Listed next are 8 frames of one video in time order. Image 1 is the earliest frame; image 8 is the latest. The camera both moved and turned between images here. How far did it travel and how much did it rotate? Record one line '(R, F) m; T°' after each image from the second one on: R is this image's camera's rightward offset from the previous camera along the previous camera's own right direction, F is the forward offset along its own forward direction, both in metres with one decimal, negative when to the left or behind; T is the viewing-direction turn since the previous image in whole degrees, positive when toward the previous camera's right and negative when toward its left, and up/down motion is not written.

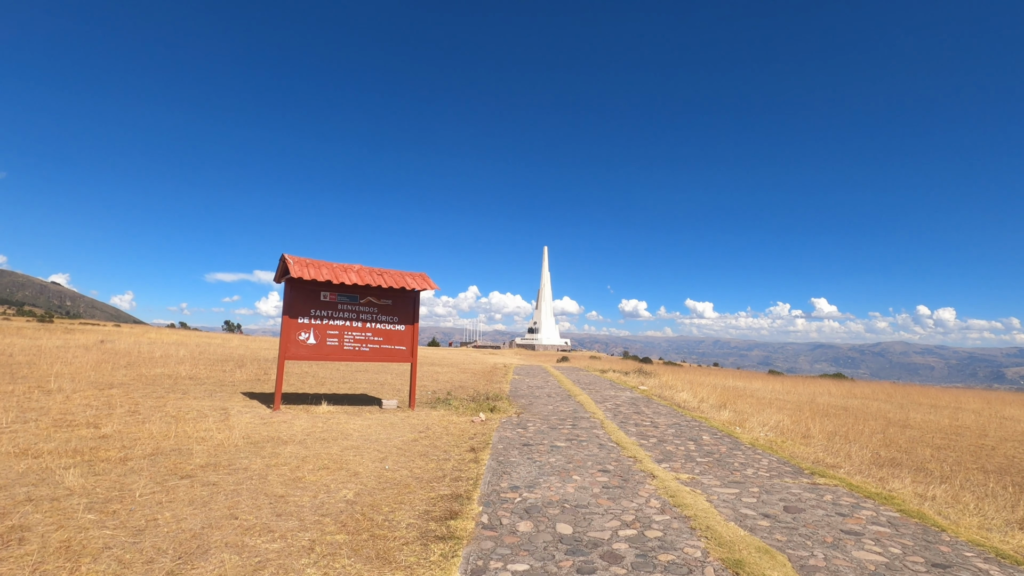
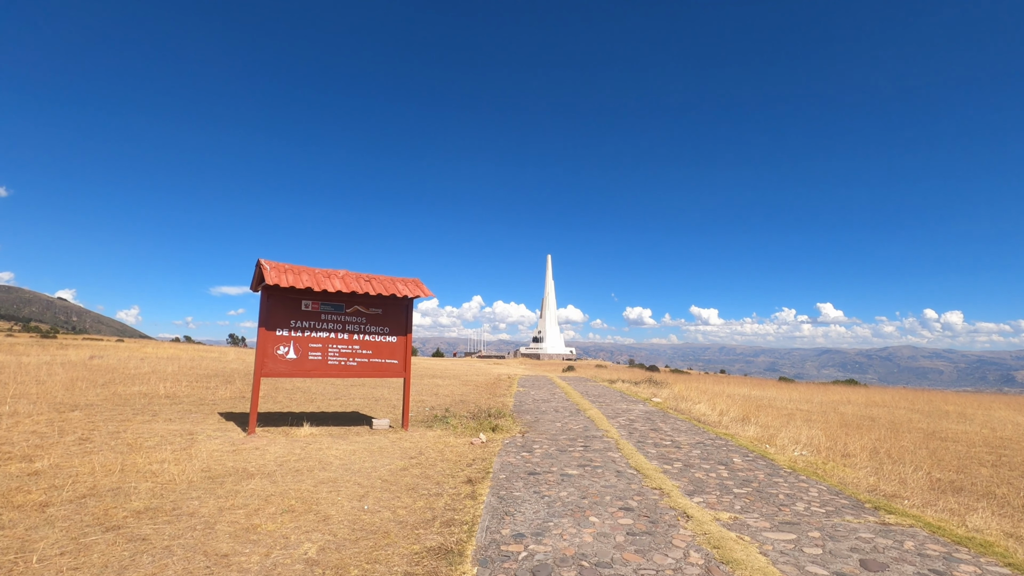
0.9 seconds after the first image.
(0.0, +1.2) m; 0°
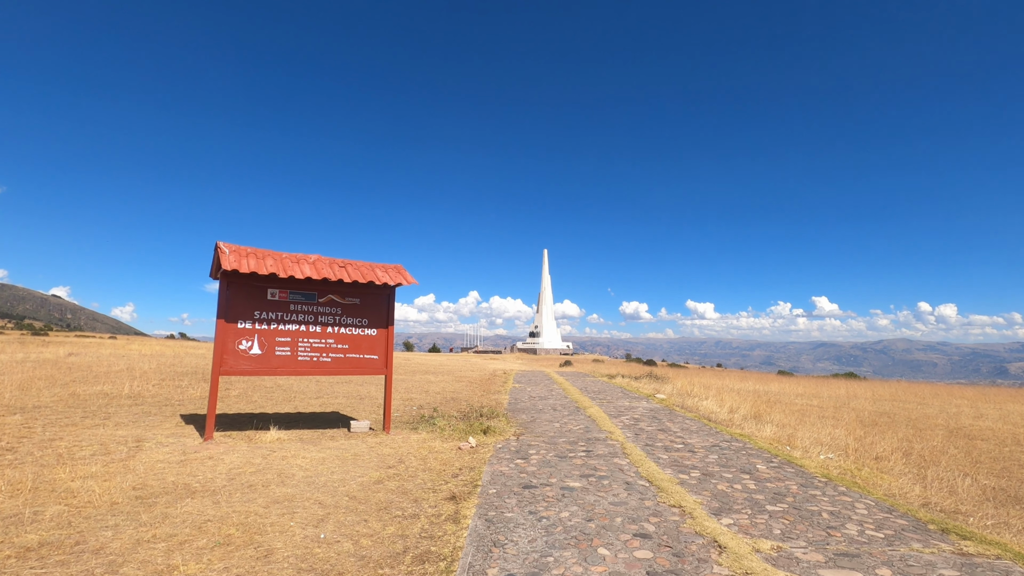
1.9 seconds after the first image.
(+0.1, +1.2) m; 0°
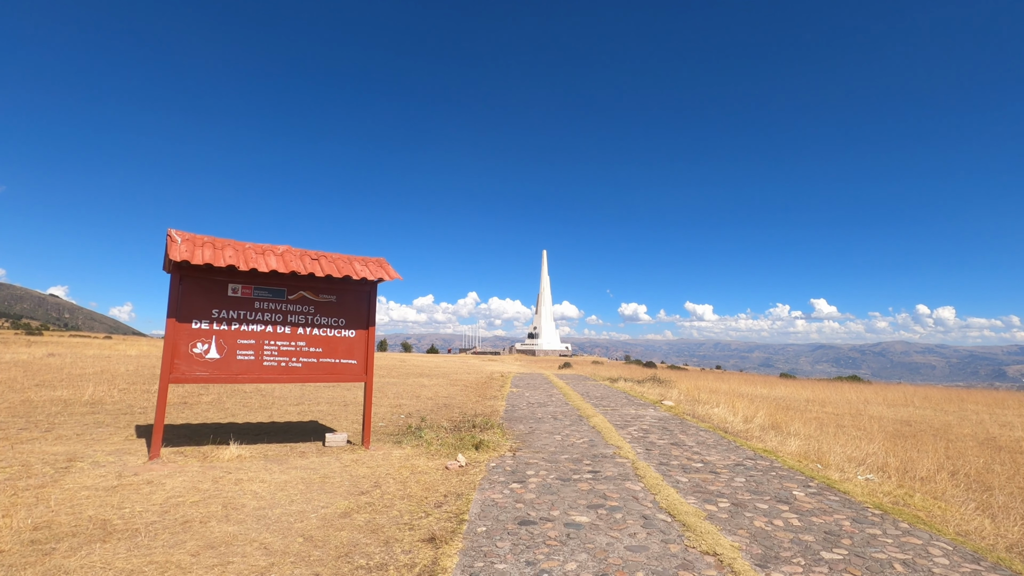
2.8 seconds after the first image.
(+0.1, +1.2) m; 0°
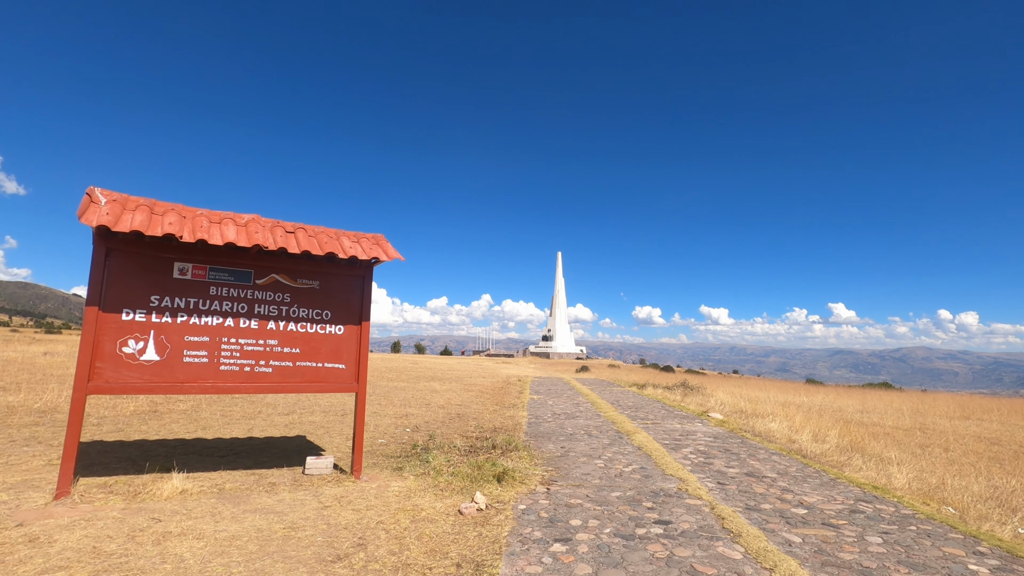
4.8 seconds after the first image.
(-0.3, +2.2) m; -2°
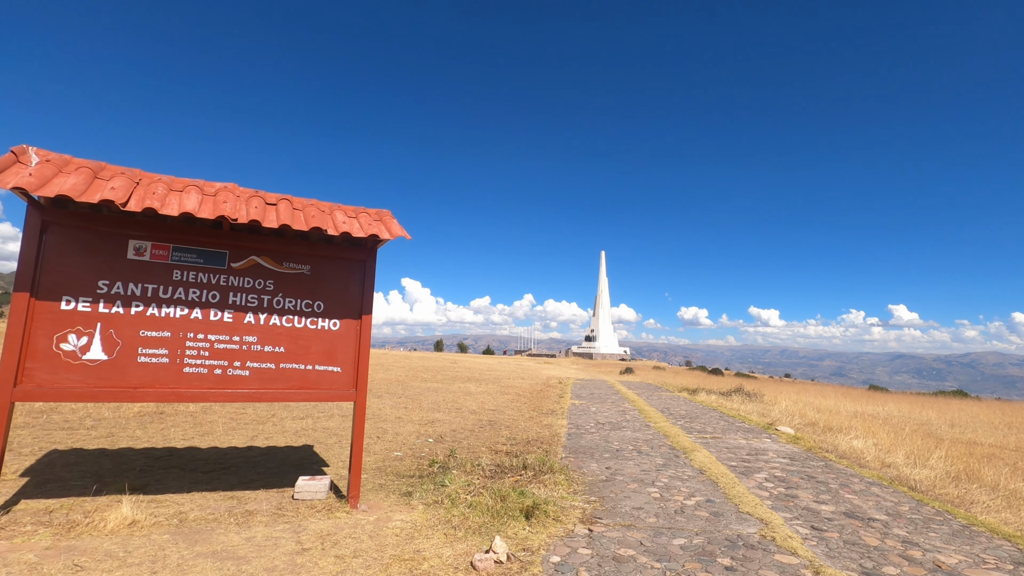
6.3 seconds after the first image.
(+0.1, +1.6) m; -5°
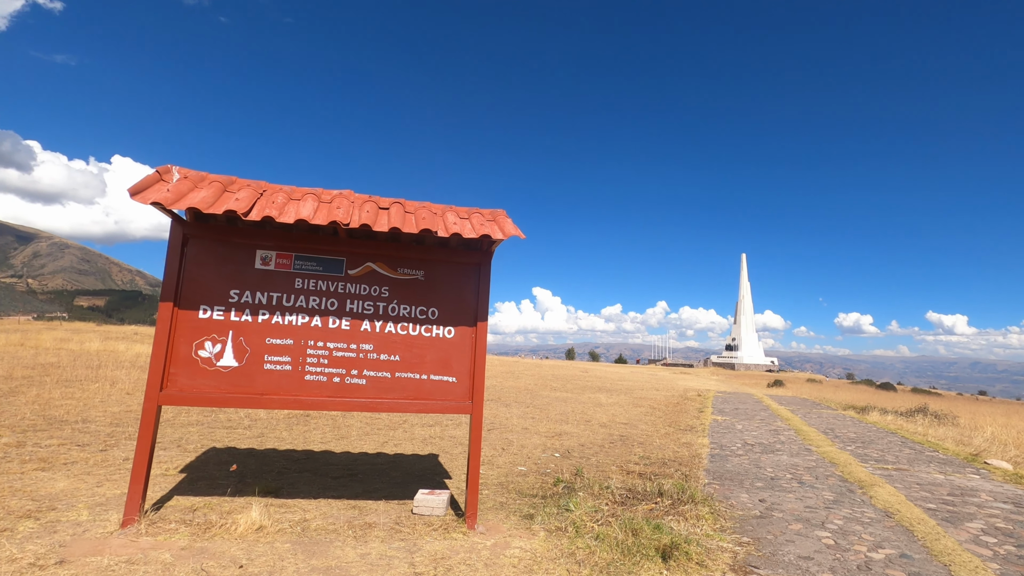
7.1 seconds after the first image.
(-0.1, +0.8) m; -15°
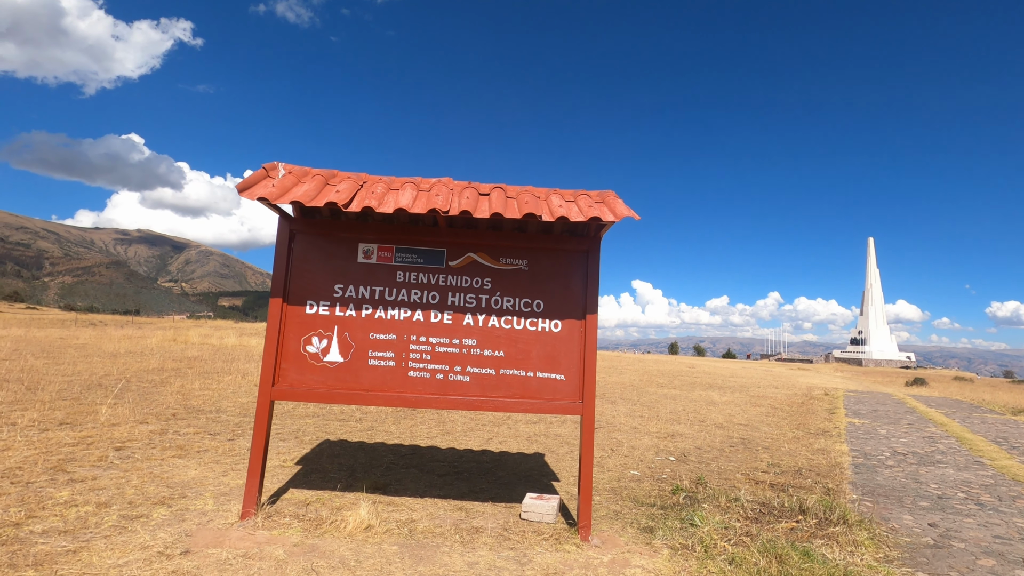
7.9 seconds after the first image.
(-0.2, +0.6) m; -11°
